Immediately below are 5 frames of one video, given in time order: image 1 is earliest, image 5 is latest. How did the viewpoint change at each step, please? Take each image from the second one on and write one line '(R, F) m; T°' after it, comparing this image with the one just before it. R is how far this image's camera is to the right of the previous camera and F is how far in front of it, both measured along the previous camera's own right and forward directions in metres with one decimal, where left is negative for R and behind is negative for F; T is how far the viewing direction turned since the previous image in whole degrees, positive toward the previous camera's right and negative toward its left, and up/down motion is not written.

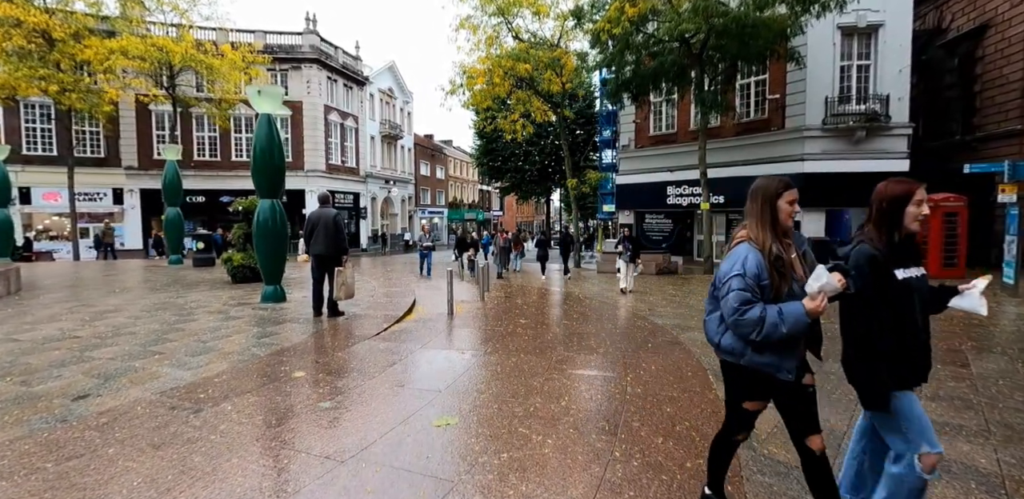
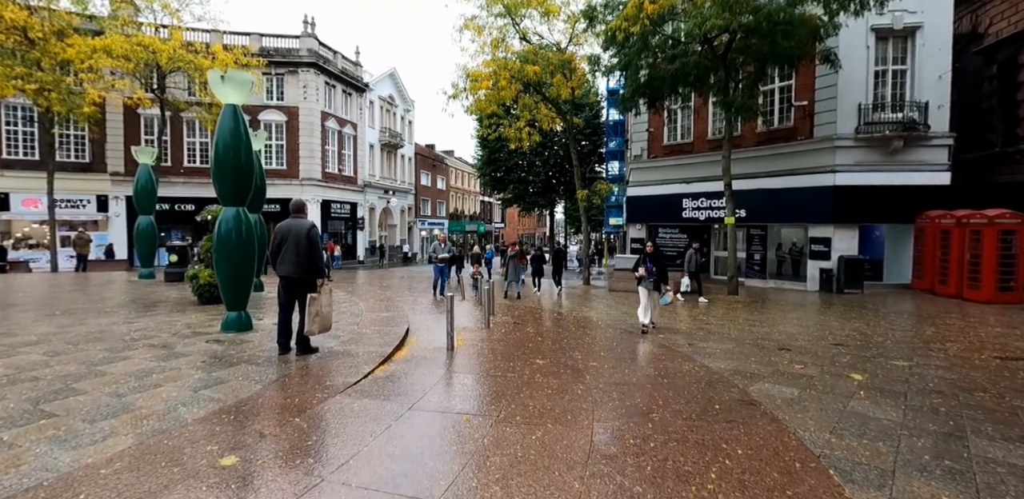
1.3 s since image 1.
(-0.2, +1.4) m; 0°
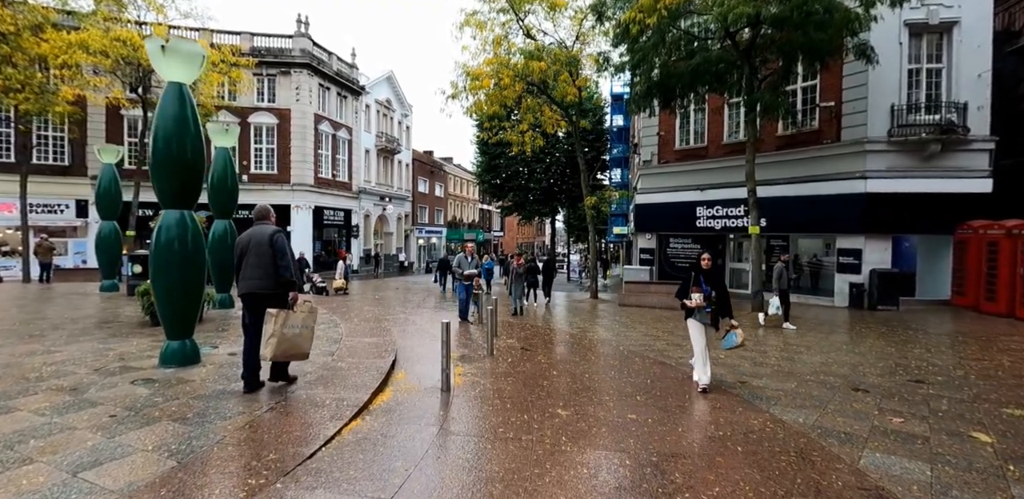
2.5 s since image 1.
(-0.1, +1.3) m; 0°
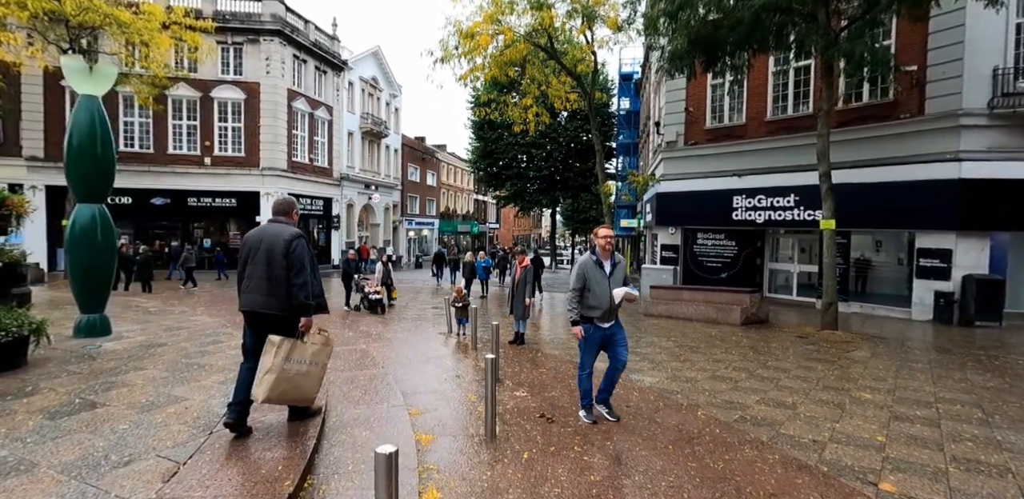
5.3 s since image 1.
(-0.2, +3.1) m; +1°
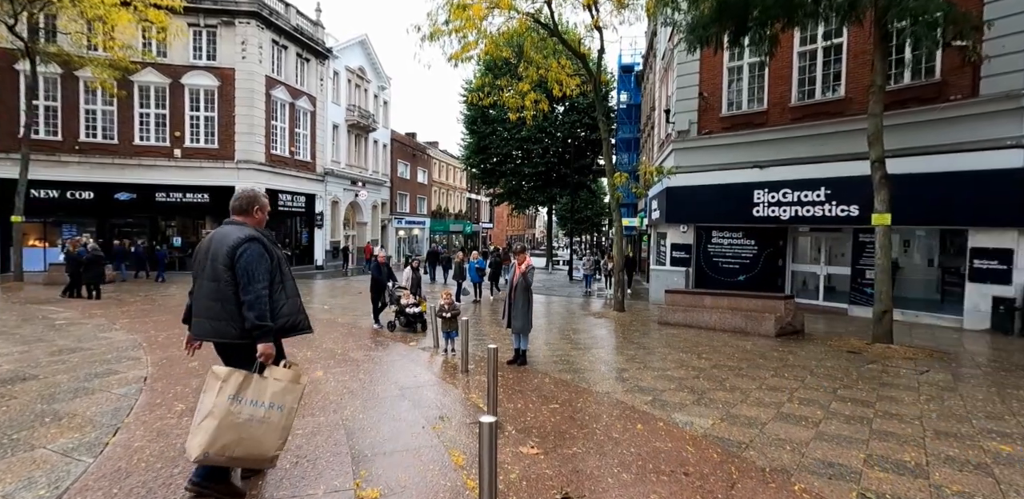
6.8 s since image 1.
(-0.1, +1.6) m; +1°
